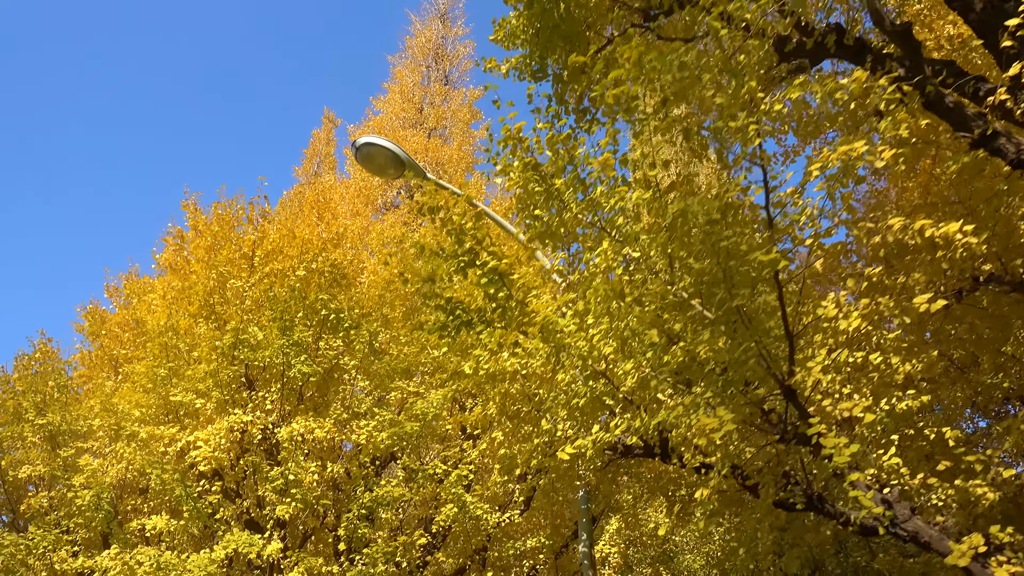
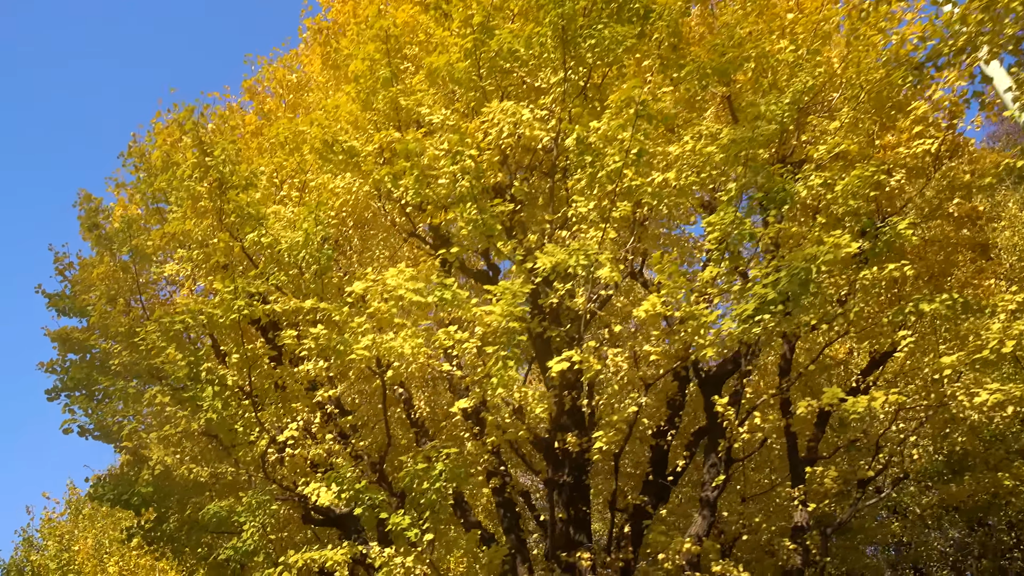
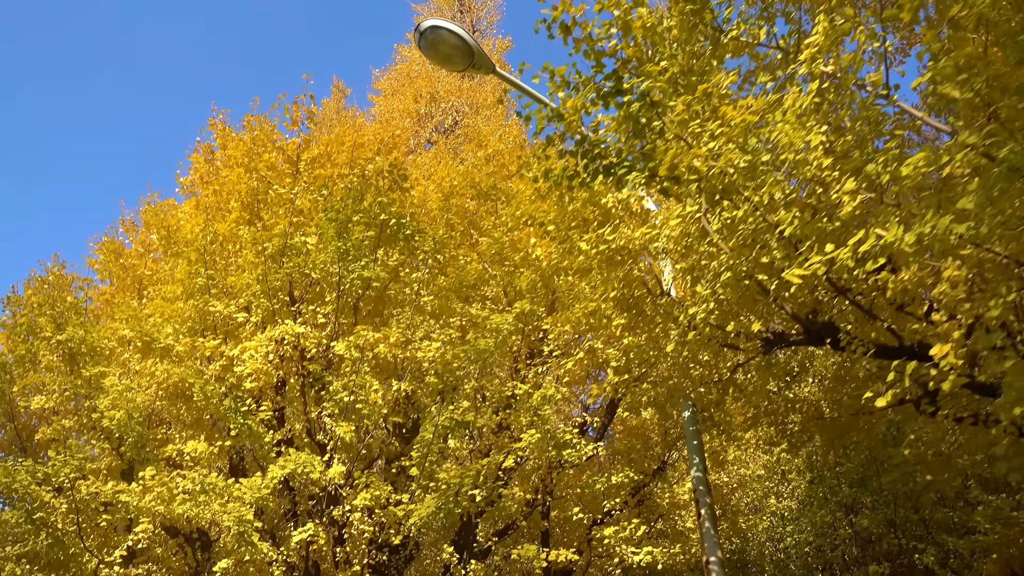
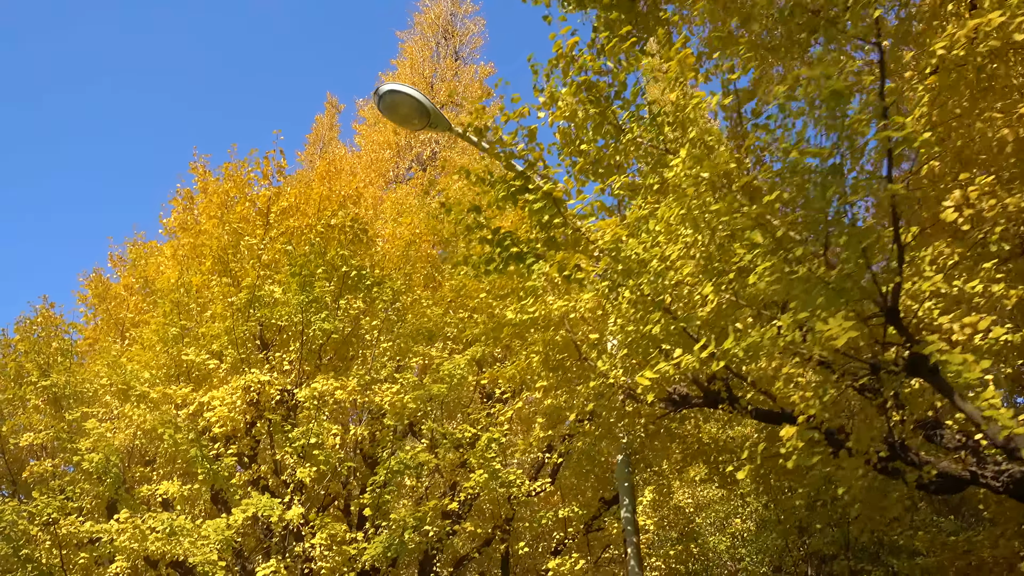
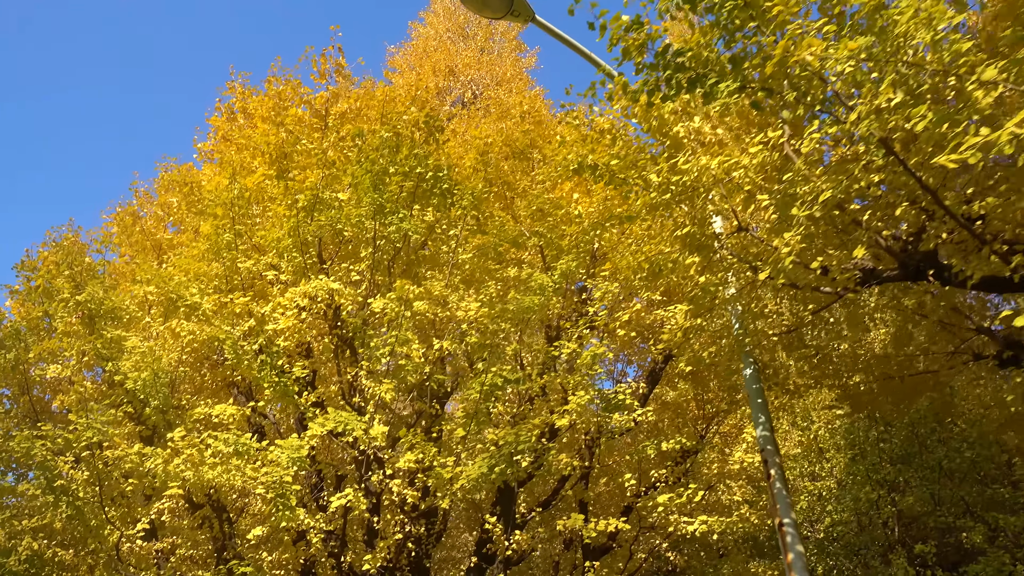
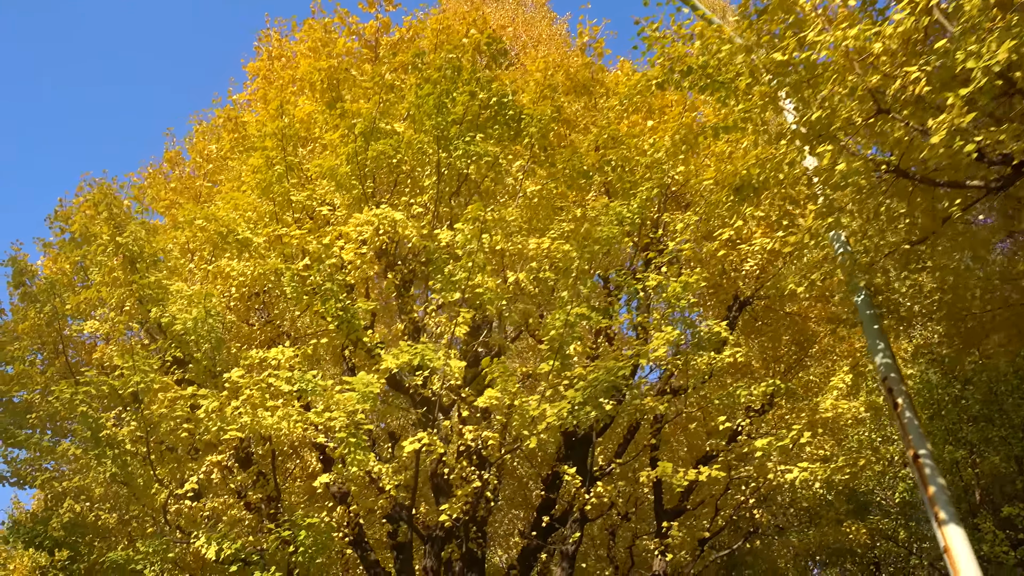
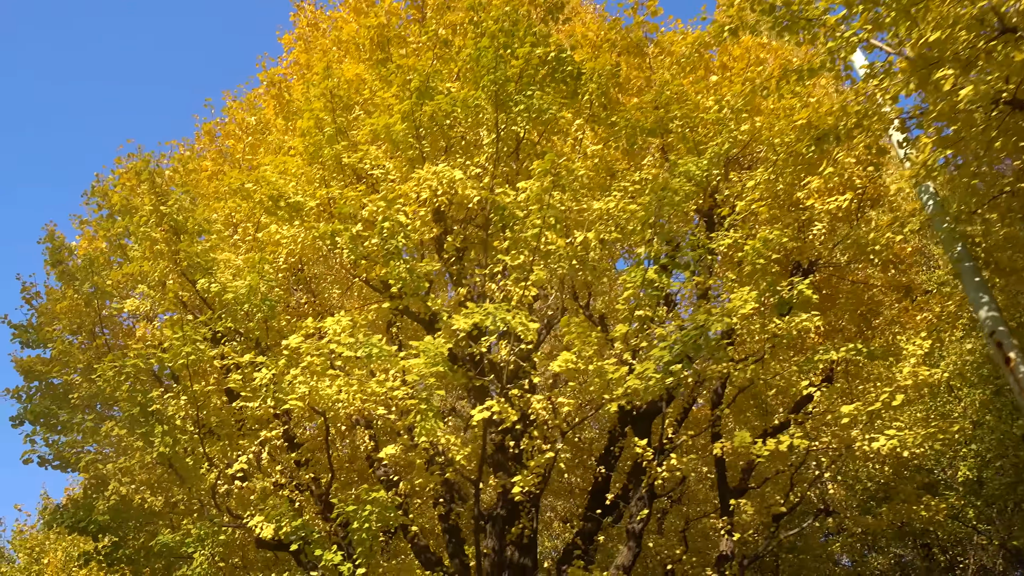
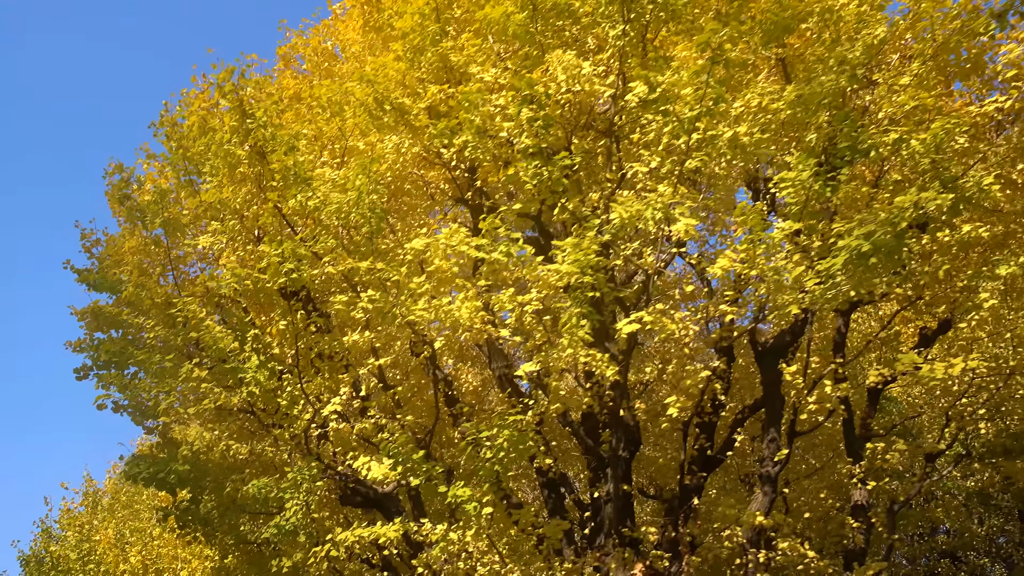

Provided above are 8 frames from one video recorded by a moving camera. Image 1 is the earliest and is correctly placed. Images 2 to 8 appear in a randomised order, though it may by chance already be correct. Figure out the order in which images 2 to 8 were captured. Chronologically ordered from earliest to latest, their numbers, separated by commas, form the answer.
4, 3, 5, 6, 7, 2, 8
